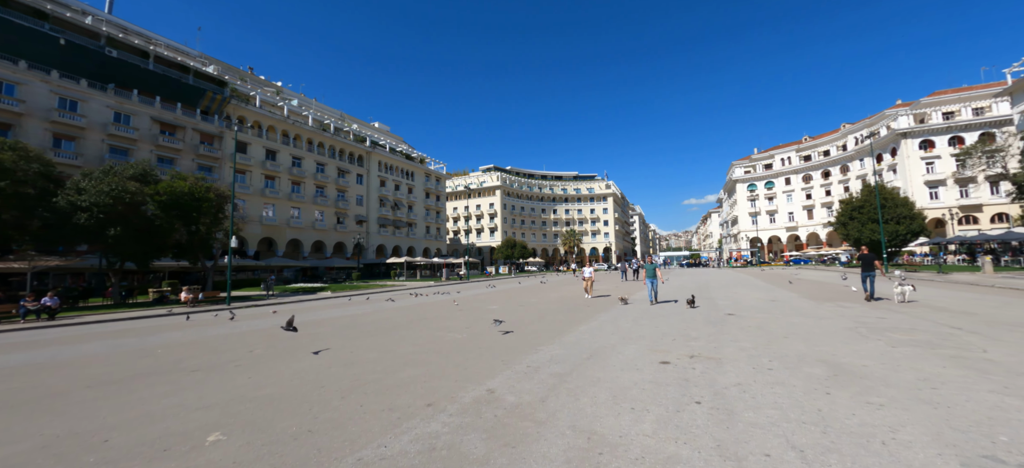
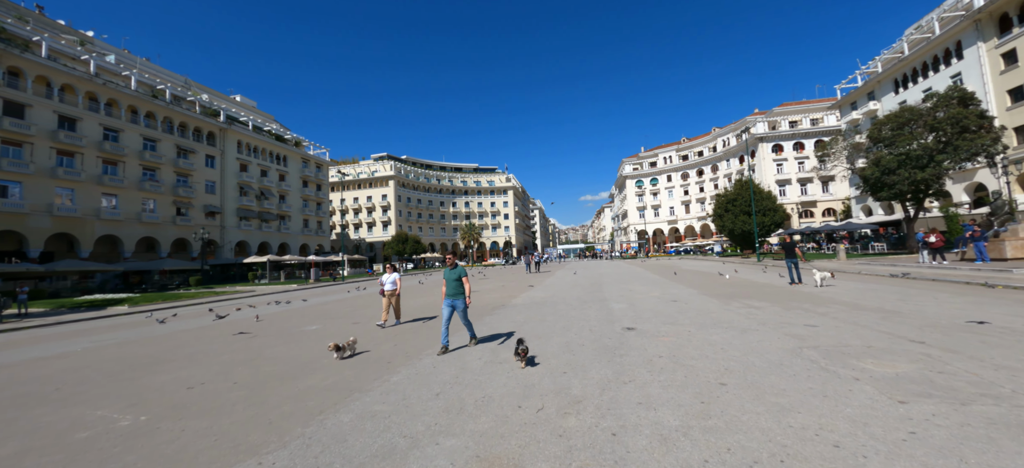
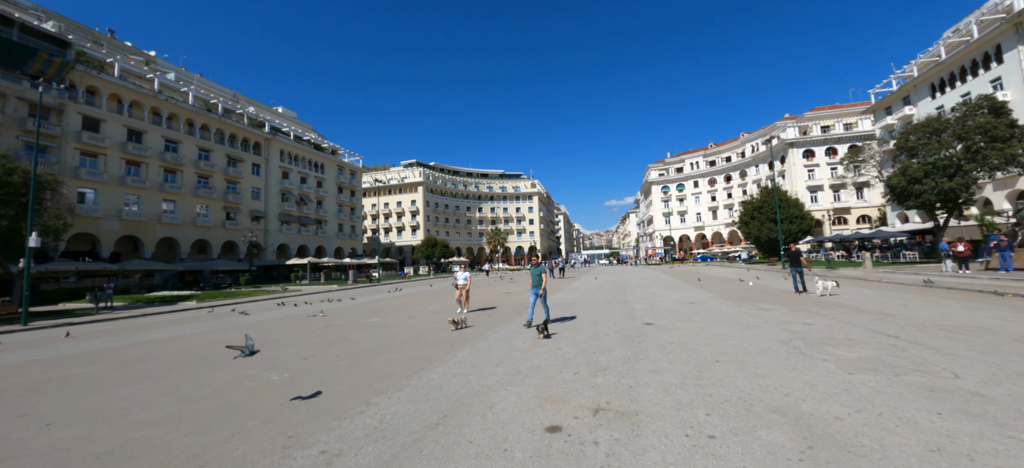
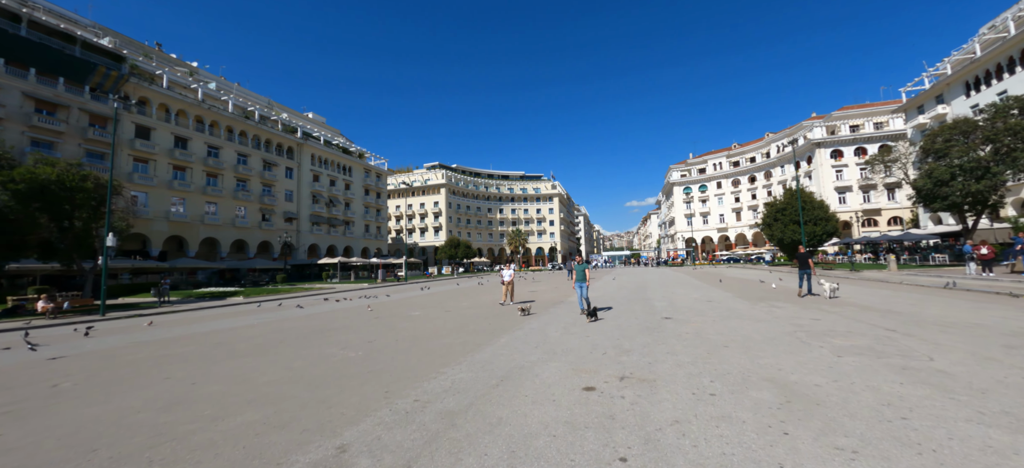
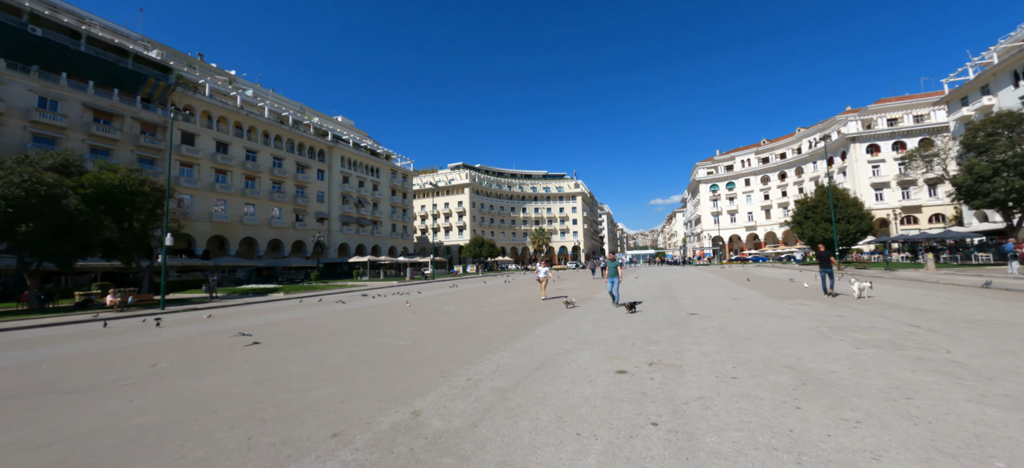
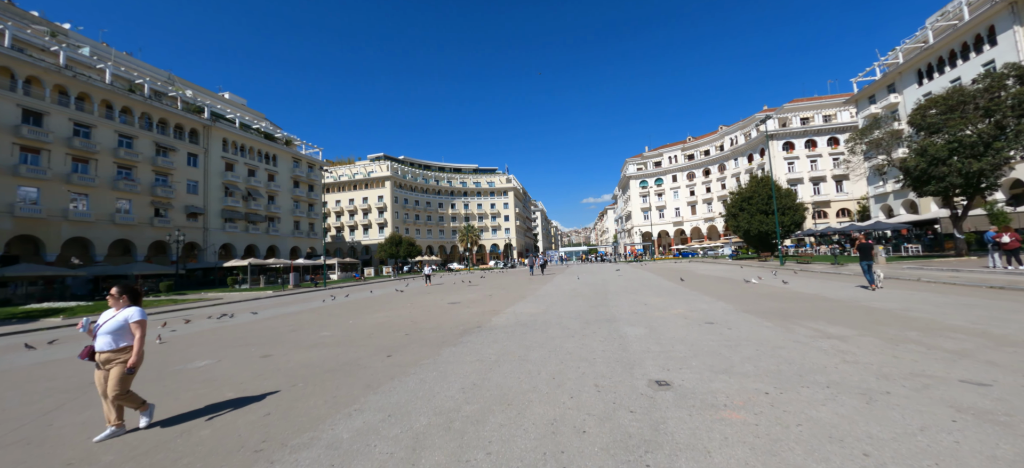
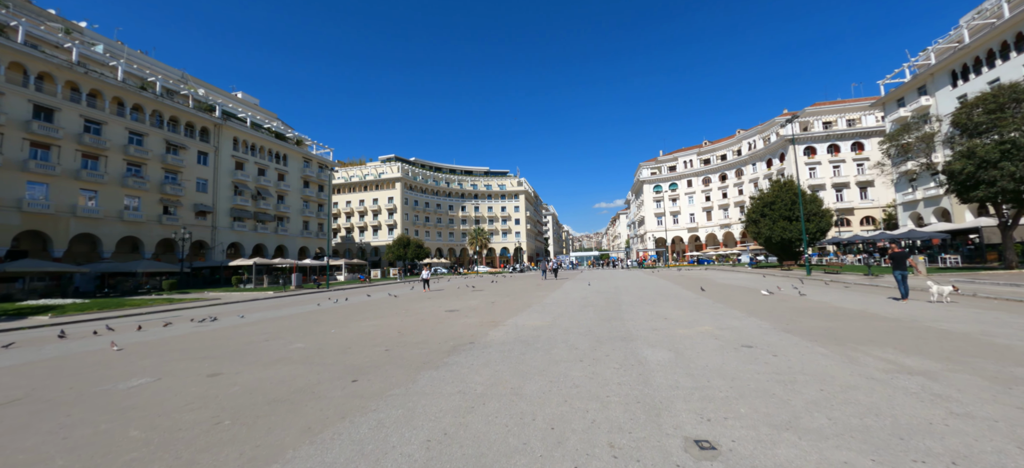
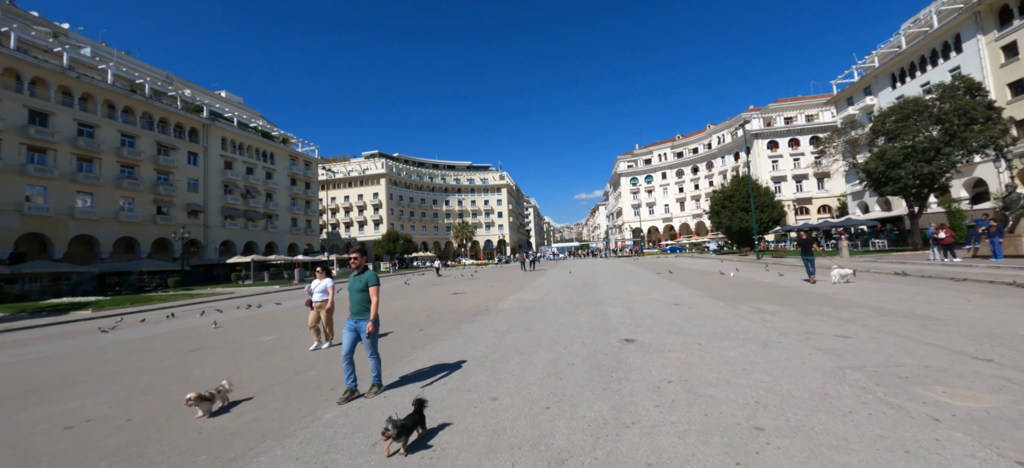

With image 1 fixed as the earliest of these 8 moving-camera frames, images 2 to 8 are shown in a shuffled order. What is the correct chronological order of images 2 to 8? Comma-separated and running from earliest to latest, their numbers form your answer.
5, 4, 3, 2, 8, 6, 7
